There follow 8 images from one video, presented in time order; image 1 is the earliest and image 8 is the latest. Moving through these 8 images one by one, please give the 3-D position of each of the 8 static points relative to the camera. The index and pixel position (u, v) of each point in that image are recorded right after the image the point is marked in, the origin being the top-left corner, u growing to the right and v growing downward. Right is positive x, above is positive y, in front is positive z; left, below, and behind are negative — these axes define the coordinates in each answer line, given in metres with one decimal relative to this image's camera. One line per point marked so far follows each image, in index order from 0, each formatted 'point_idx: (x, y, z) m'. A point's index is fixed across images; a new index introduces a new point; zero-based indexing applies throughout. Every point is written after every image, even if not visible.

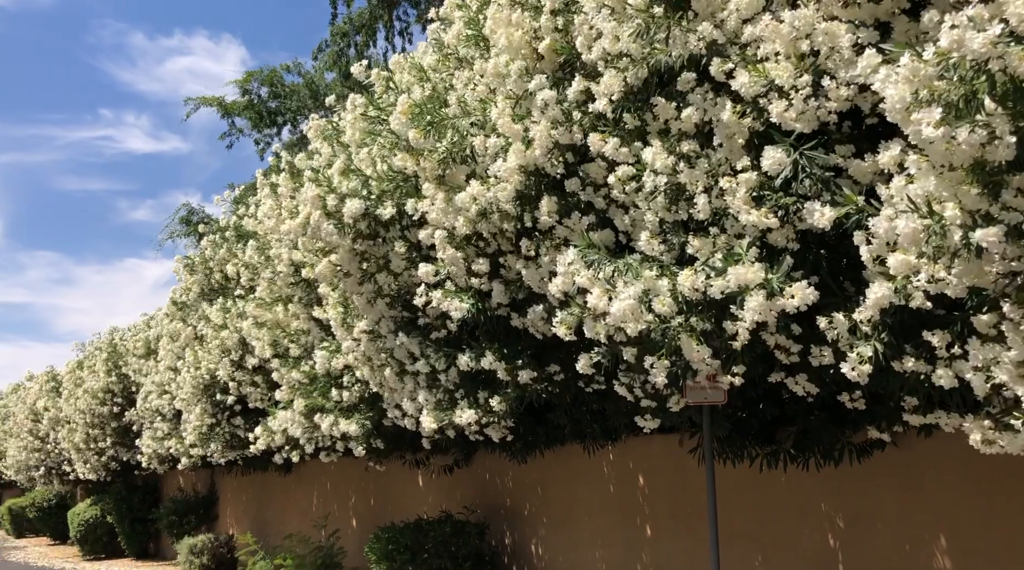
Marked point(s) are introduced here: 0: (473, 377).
0: (-0.3, -0.6, +6.8) m
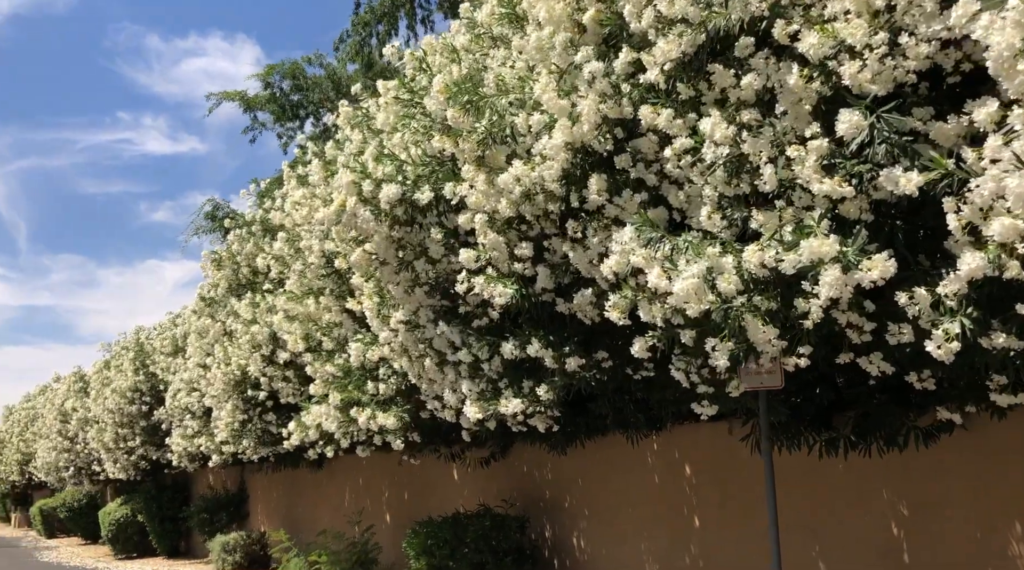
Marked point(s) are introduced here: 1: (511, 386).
0: (0.0, -0.5, +6.6) m
1: (0.0, -0.7, +6.6) m
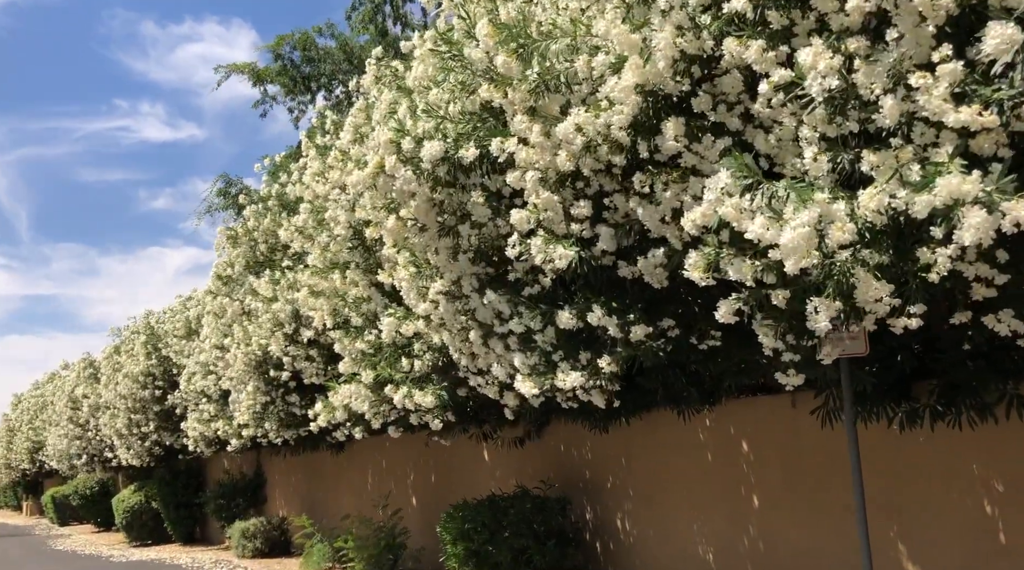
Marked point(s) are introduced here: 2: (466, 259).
0: (+0.4, -0.3, +6.0) m
1: (+0.3, -0.4, +6.0) m
2: (-0.3, +0.2, +6.5) m
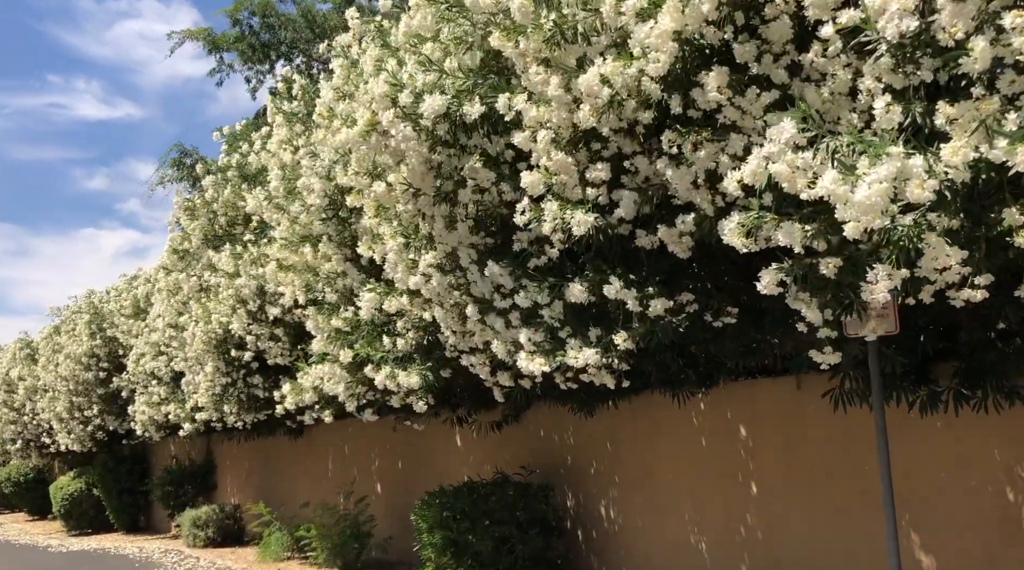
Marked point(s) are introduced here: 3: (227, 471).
0: (+0.4, -0.1, +5.6) m
1: (+0.3, -0.3, +5.6) m
2: (-0.3, +0.3, +6.0) m
3: (-4.6, -3.0, +16.6) m
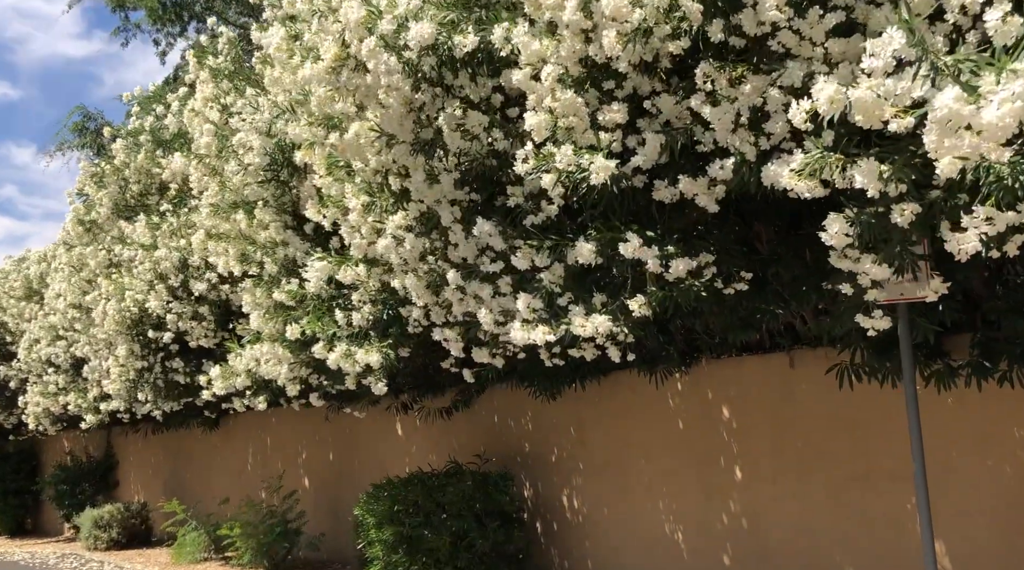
0: (+0.4, +0.1, +5.0) m
1: (+0.3, -0.1, +4.9) m
2: (-0.3, +0.5, +5.3) m
3: (-5.7, -2.7, +15.4) m
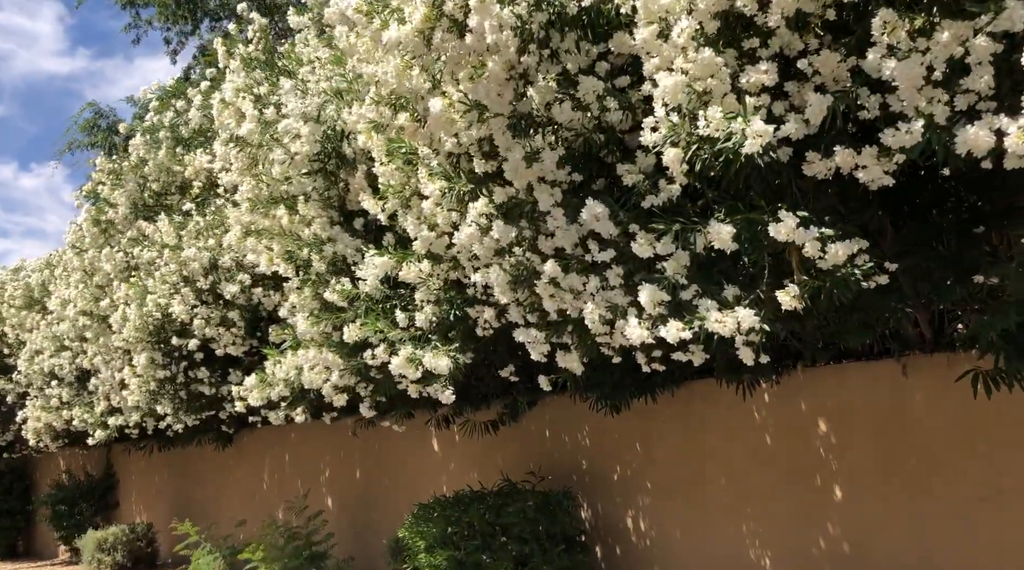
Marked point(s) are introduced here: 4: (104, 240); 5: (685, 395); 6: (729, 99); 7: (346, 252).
0: (+0.9, +0.1, +4.4) m
1: (+0.8, 0.0, +4.3) m
2: (+0.2, +0.6, +4.6) m
3: (-5.4, -2.9, +14.6) m
4: (-3.9, +0.4, +9.8) m
5: (+1.2, -0.8, +7.2) m
6: (+0.8, +0.7, +4.0) m
7: (-1.1, +0.2, +6.7) m
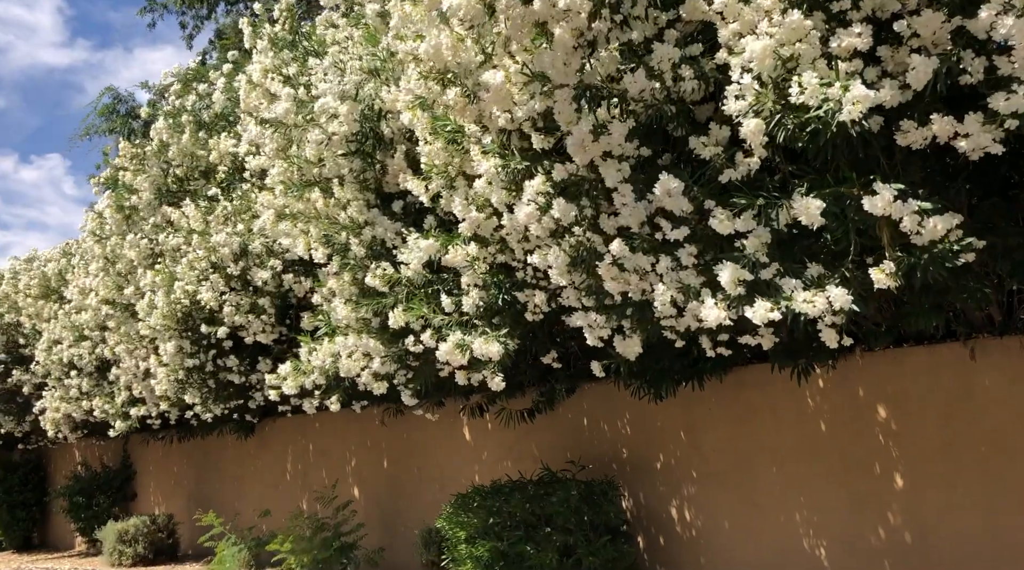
0: (+1.1, +0.2, +4.1) m
1: (+1.1, 0.0, +4.1) m
2: (+0.5, +0.7, +4.4) m
3: (-5.1, -2.7, +14.4) m
4: (-3.6, +0.5, +9.6) m
5: (+1.5, -0.6, +6.9) m
6: (+1.1, +0.8, +3.7) m
7: (-0.8, +0.3, +6.5) m
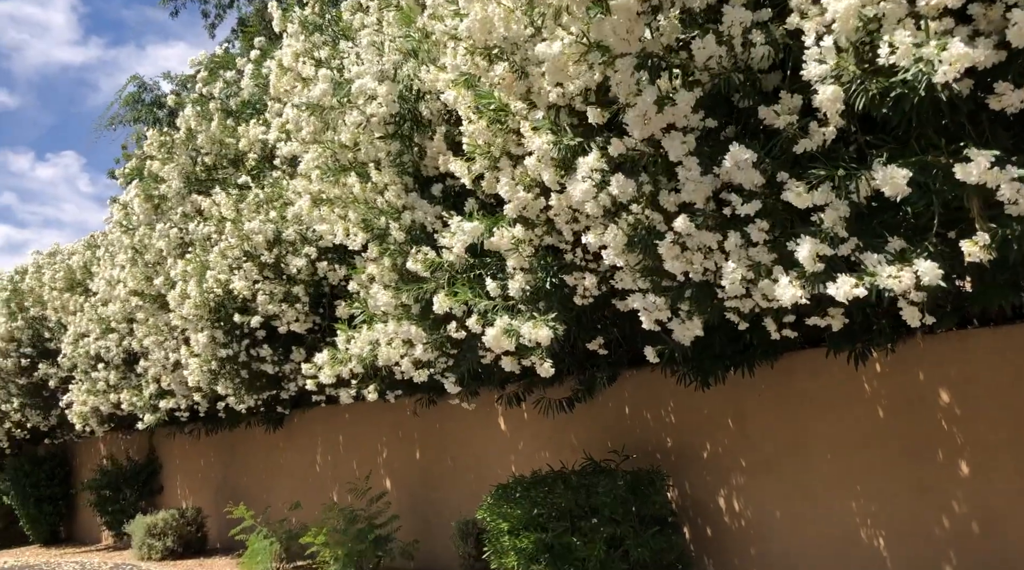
0: (+1.4, +0.3, +3.9) m
1: (+1.3, +0.1, +3.9) m
2: (+0.7, +0.8, +4.2) m
3: (-4.7, -2.6, +14.3) m
4: (-3.3, +0.6, +9.5) m
5: (+1.8, -0.5, +6.7) m
6: (+1.3, +0.9, +3.5) m
7: (-0.5, +0.4, +6.3) m
